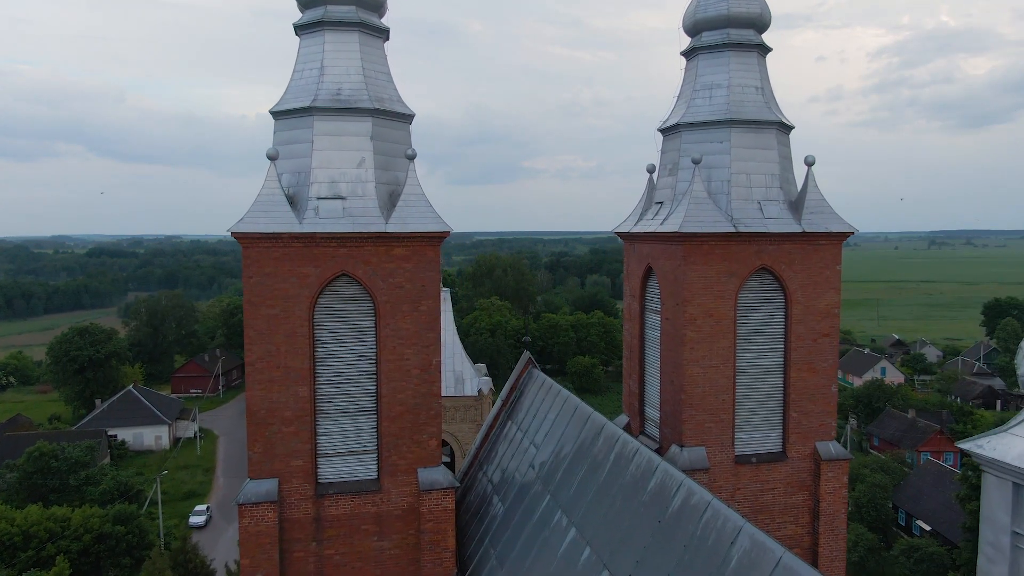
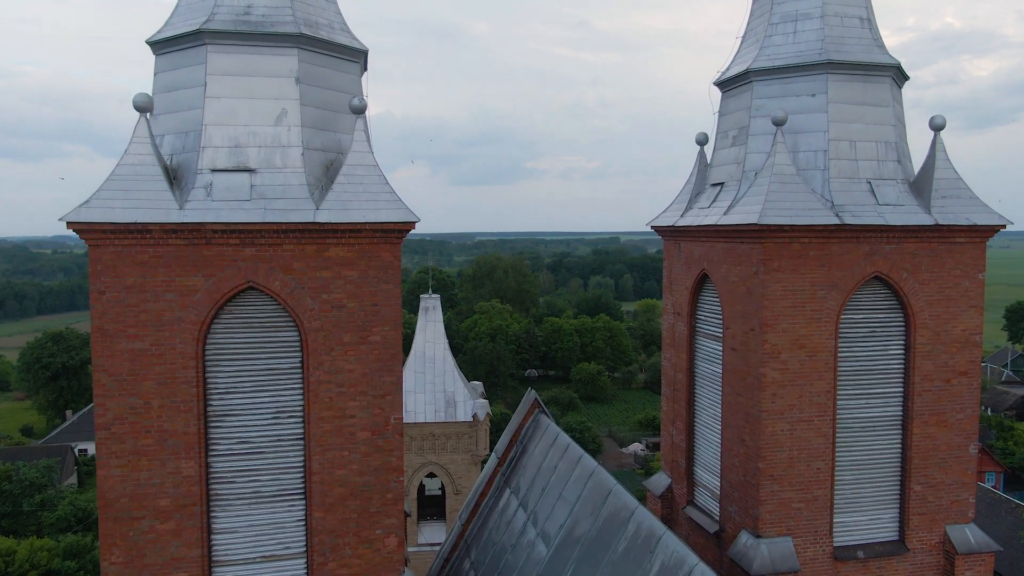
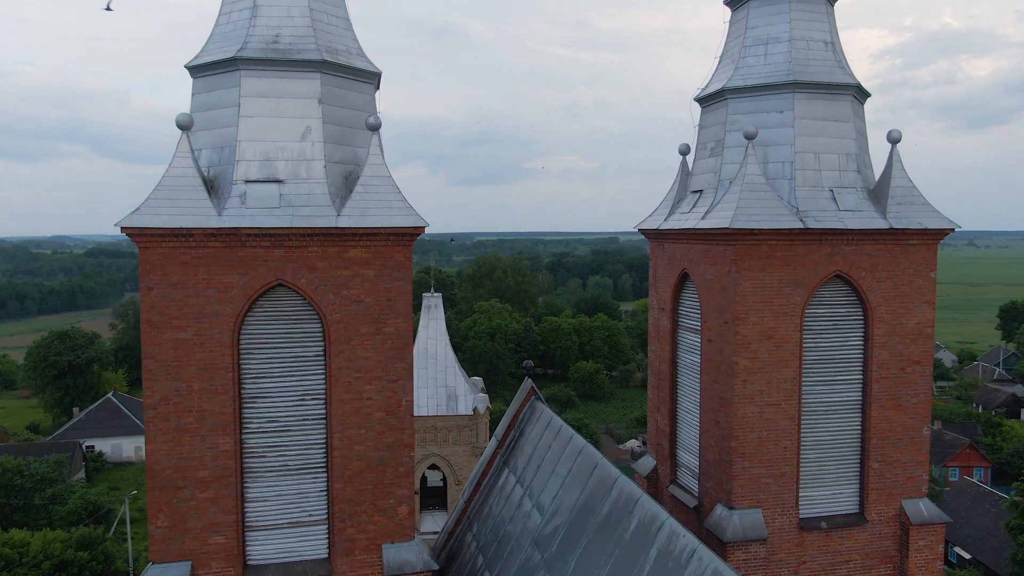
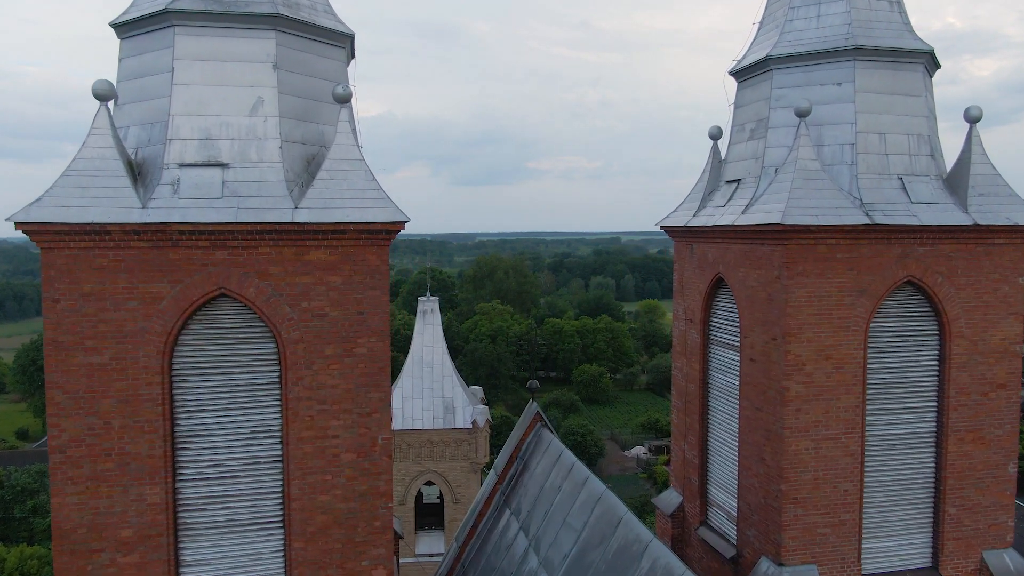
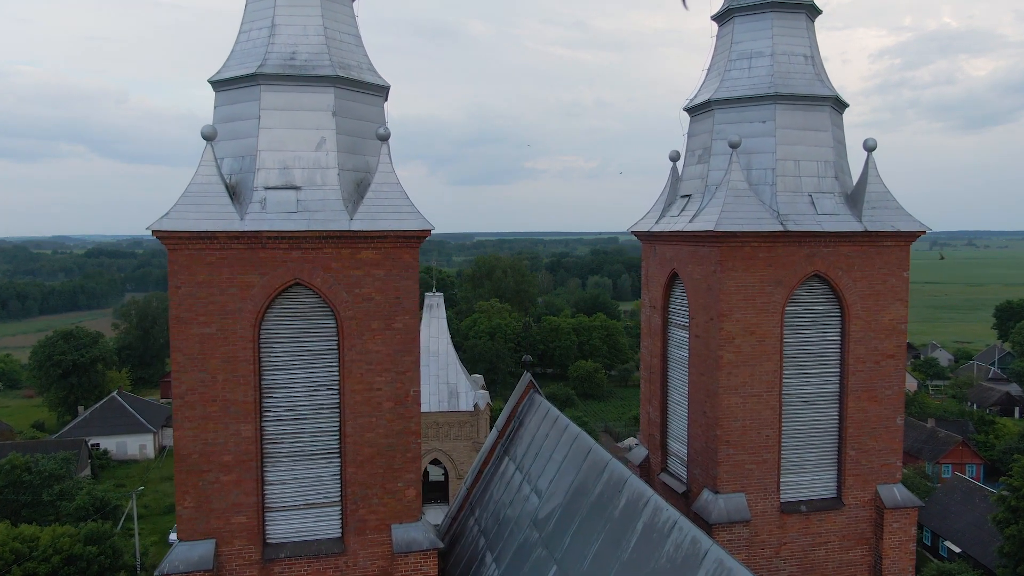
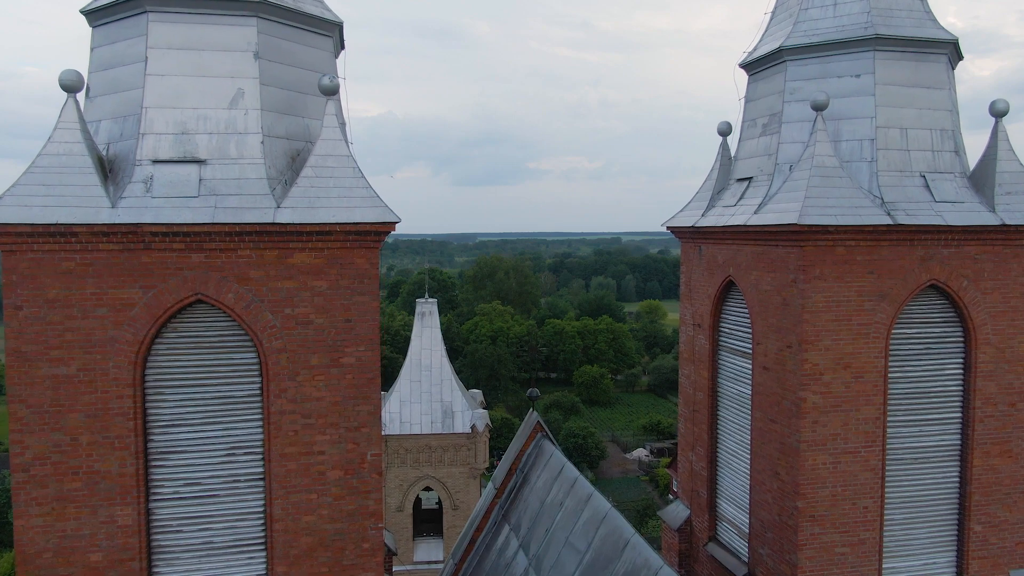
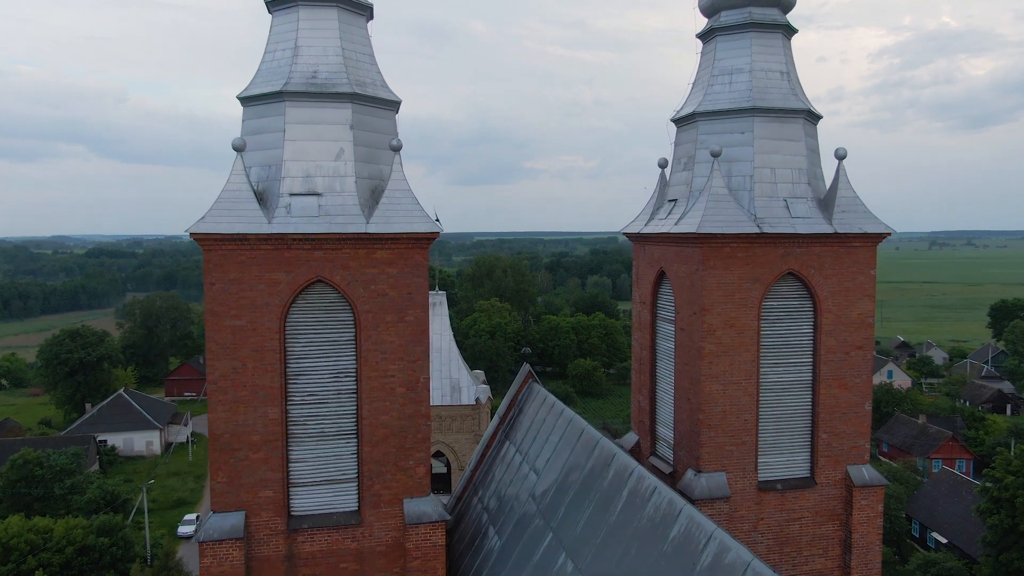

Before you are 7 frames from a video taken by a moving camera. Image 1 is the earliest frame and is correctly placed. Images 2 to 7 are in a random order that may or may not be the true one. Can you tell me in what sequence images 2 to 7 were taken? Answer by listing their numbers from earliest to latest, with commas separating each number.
7, 5, 3, 2, 4, 6
